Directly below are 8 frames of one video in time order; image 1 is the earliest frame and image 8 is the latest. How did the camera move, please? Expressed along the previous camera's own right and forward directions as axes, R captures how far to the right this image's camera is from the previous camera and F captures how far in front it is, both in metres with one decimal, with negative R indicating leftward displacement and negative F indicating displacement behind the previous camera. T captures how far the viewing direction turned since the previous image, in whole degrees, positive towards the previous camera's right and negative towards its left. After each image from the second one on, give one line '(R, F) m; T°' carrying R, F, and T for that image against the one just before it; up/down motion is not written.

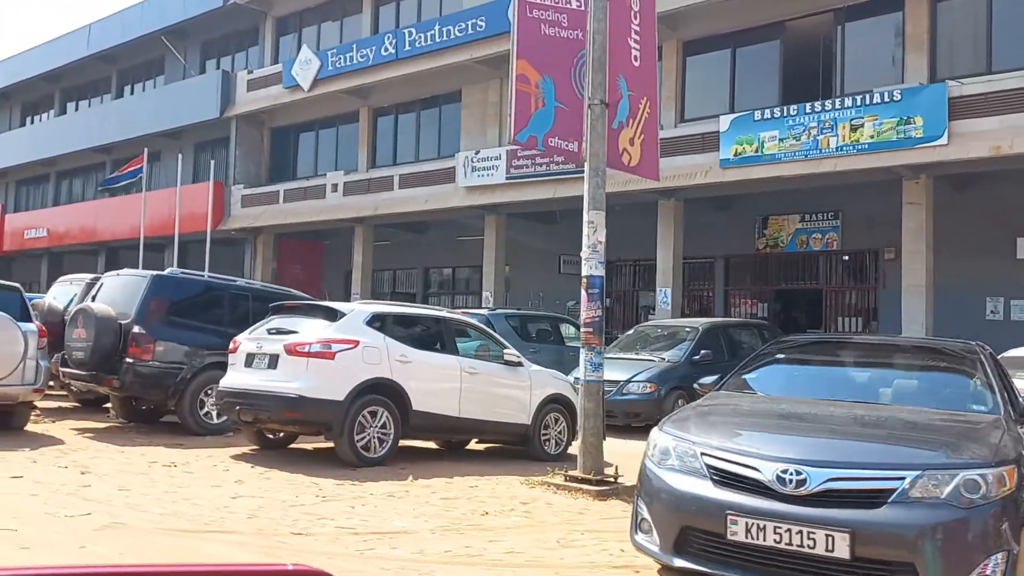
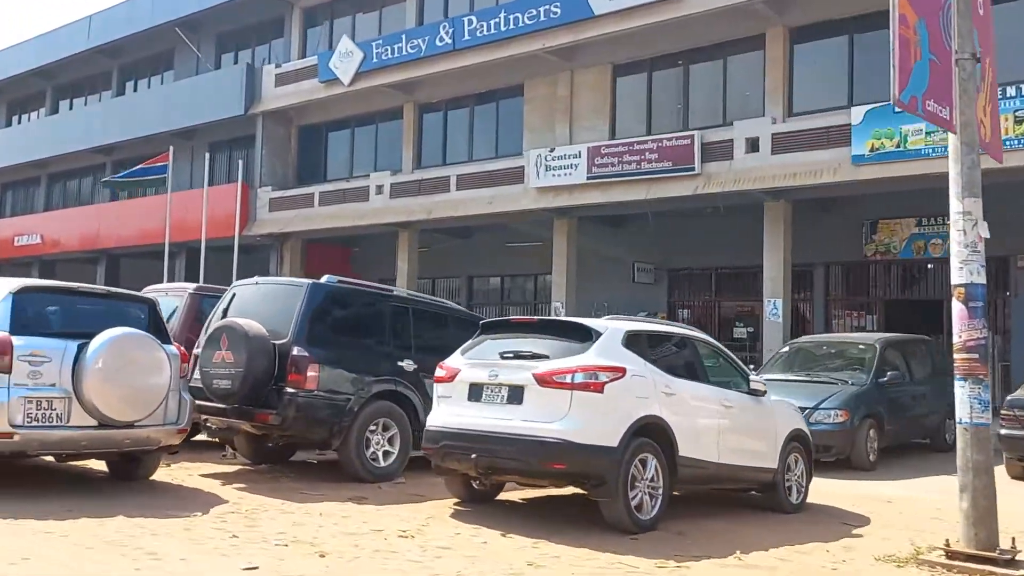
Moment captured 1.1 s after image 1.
(-1.9, +1.8) m; +2°
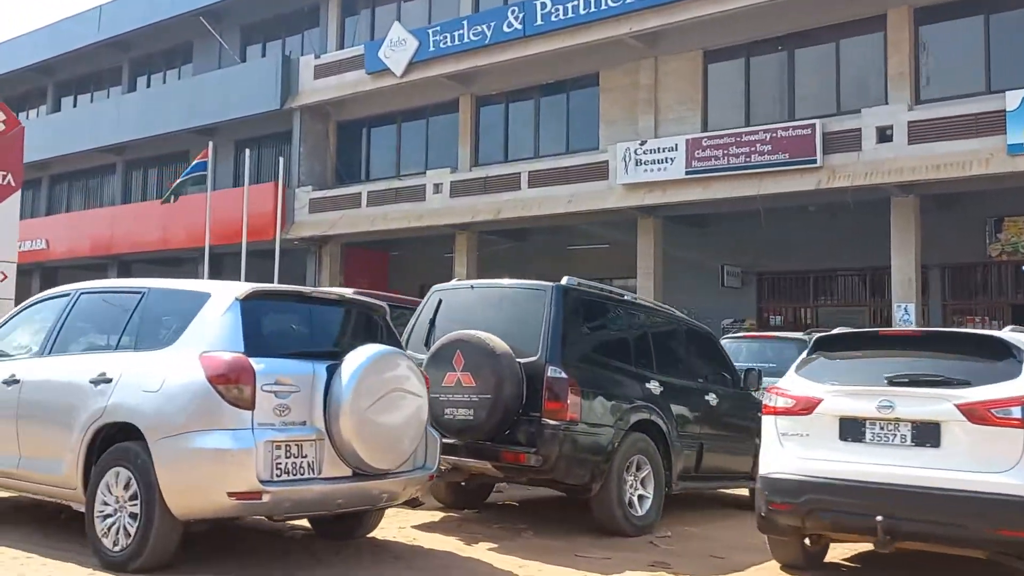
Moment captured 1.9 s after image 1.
(-1.8, +1.6) m; +2°
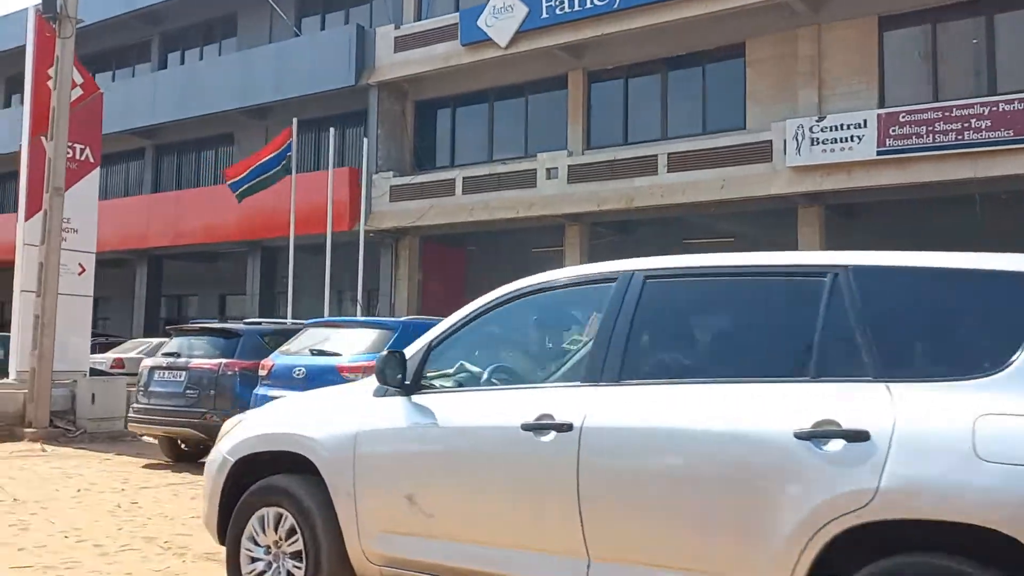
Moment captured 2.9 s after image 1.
(-2.6, +2.3) m; +2°
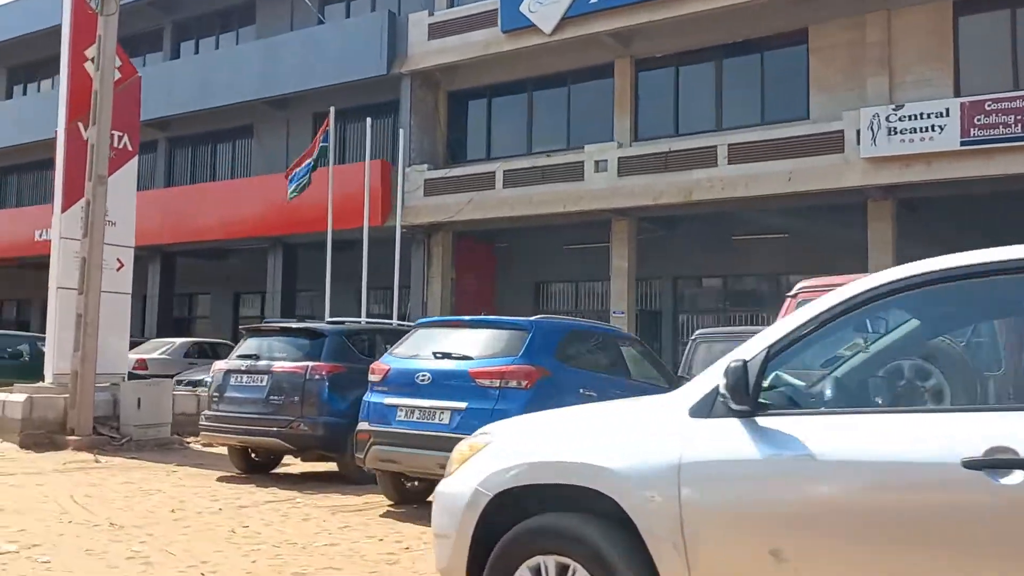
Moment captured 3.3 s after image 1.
(-1.0, +0.8) m; +1°
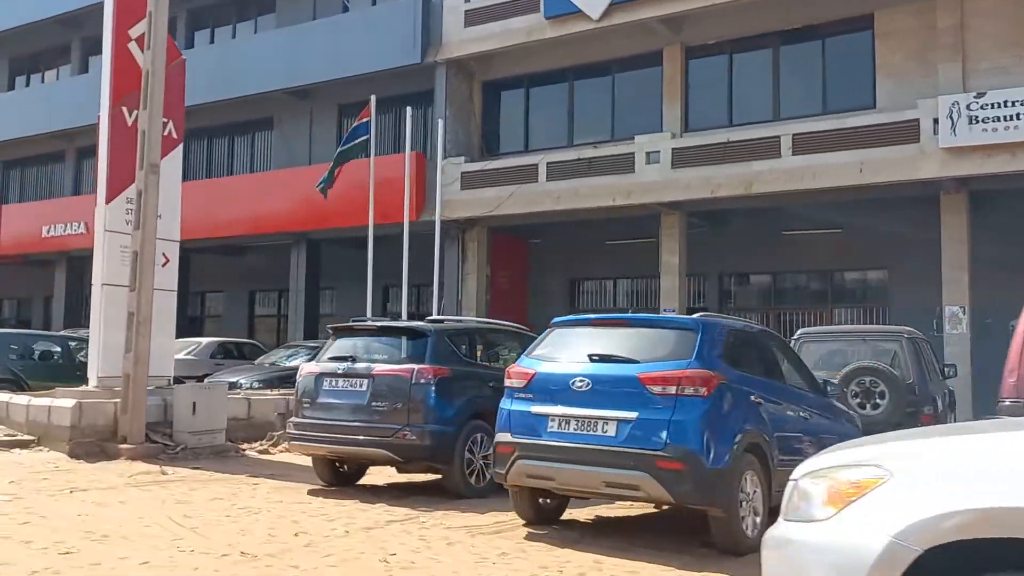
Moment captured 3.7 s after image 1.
(-0.9, +0.7) m; +1°
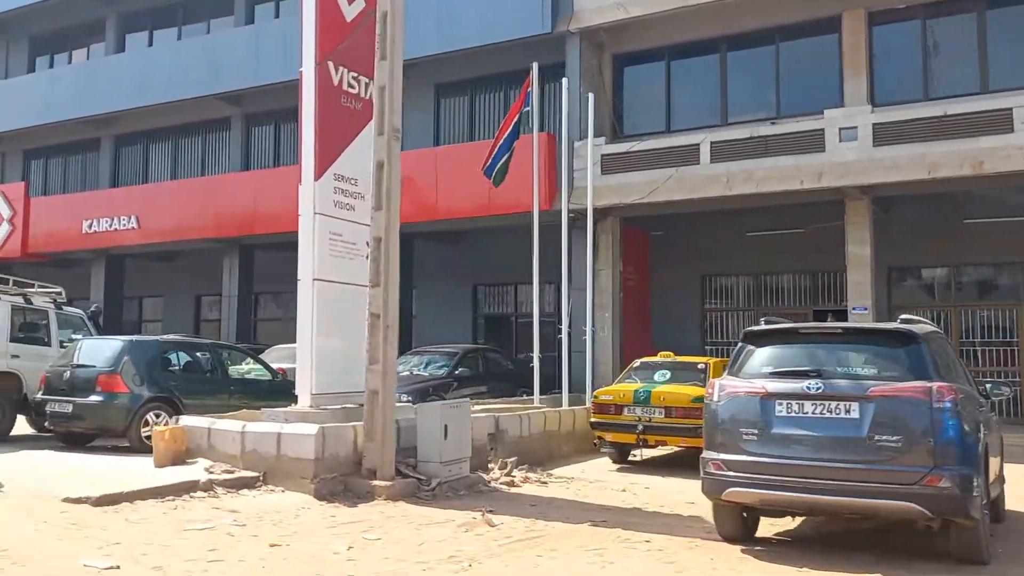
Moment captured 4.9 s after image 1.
(-2.8, +2.1) m; +2°
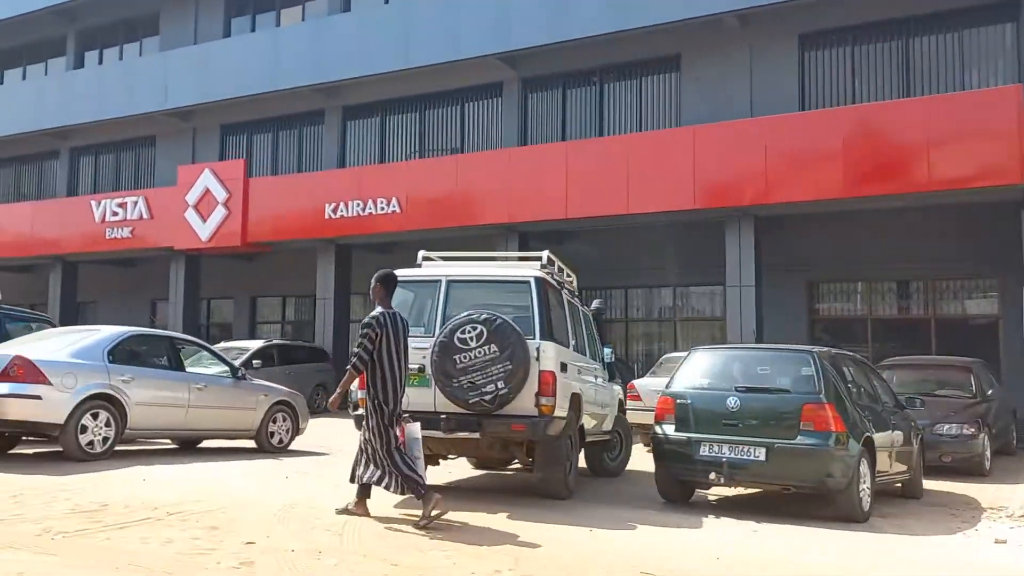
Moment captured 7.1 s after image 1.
(-5.2, +3.4) m; -1°
